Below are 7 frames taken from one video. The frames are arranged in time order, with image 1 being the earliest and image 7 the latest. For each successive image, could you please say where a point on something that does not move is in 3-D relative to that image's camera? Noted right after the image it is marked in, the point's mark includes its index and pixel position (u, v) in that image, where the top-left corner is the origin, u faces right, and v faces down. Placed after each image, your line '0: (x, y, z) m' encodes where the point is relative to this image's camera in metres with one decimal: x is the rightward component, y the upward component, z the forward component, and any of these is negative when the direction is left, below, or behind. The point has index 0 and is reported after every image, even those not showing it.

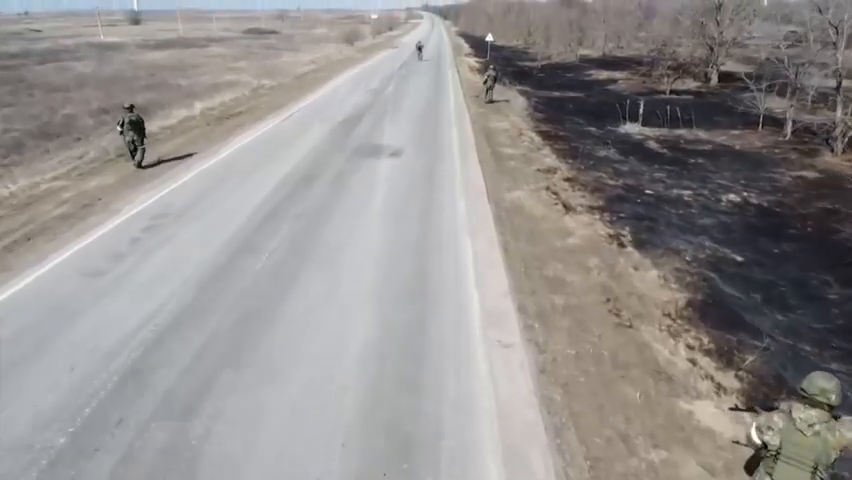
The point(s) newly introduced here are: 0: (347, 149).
0: (-2.0, +2.4, +17.3) m
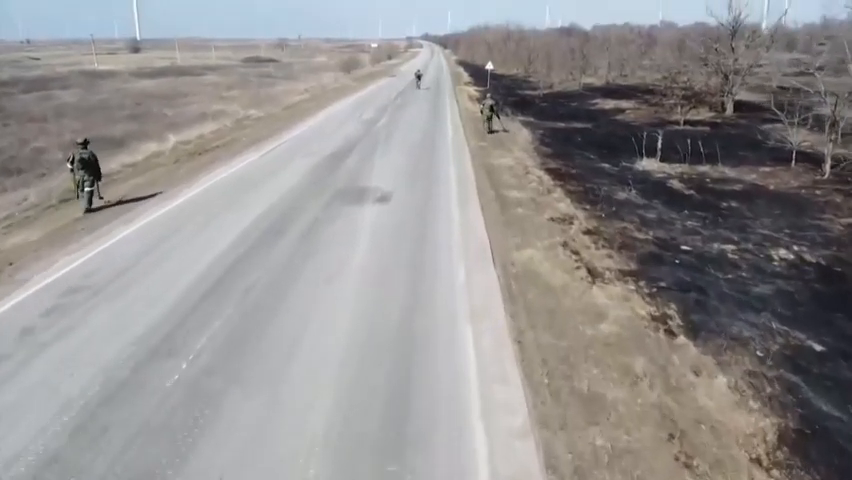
0: (-2.1, +1.2, +14.9) m
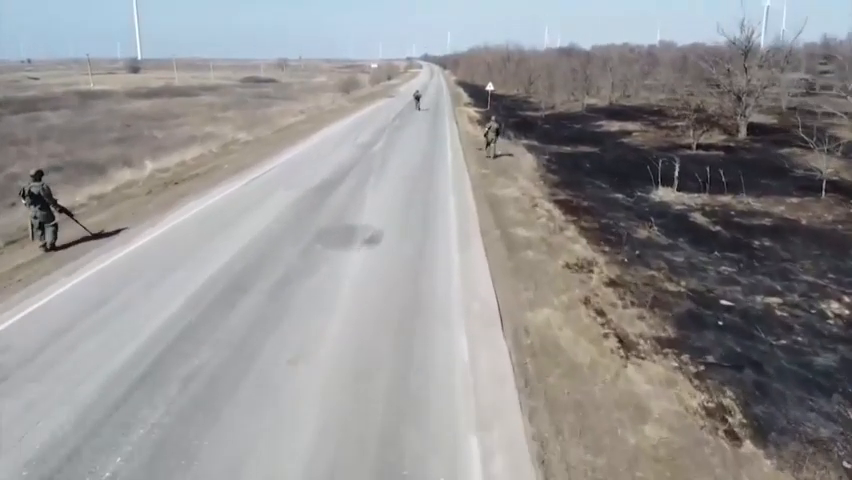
0: (-2.2, +0.3, +13.1) m
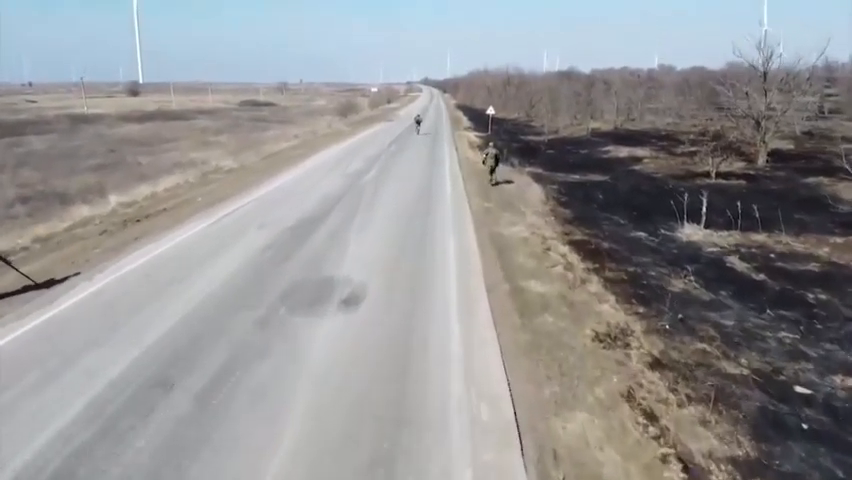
0: (-2.3, -0.6, +10.9) m
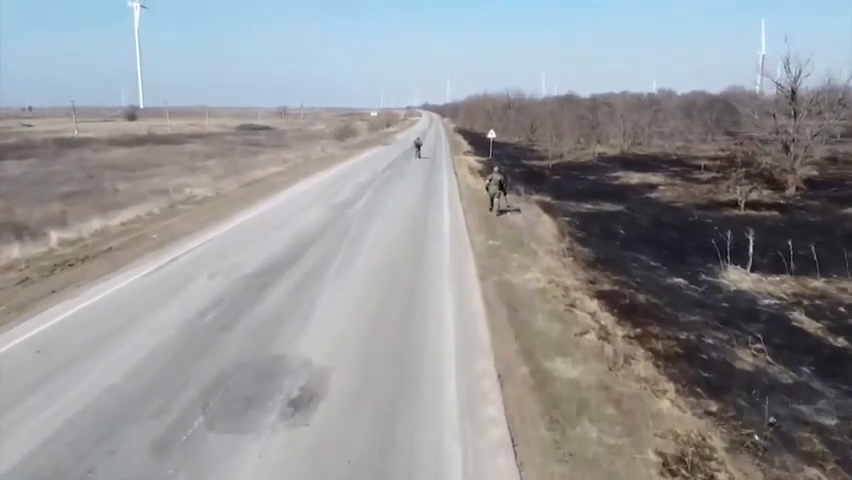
0: (-2.4, -1.4, +8.0) m
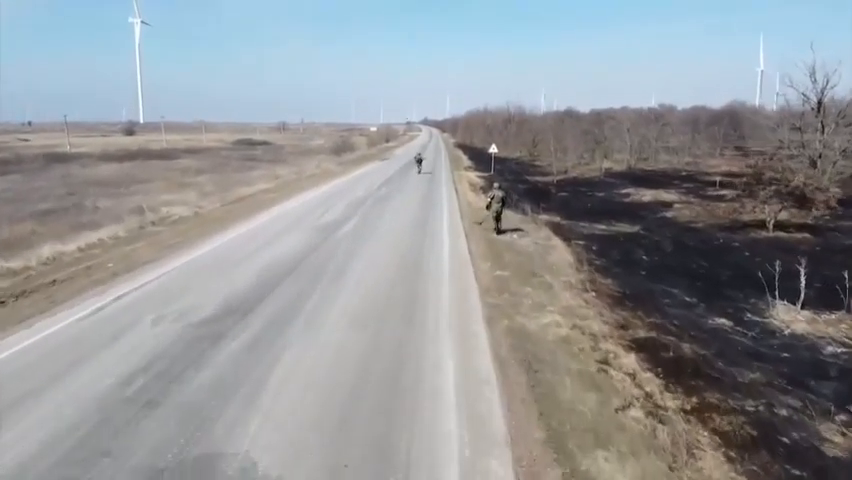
0: (-2.5, -1.8, +5.9) m
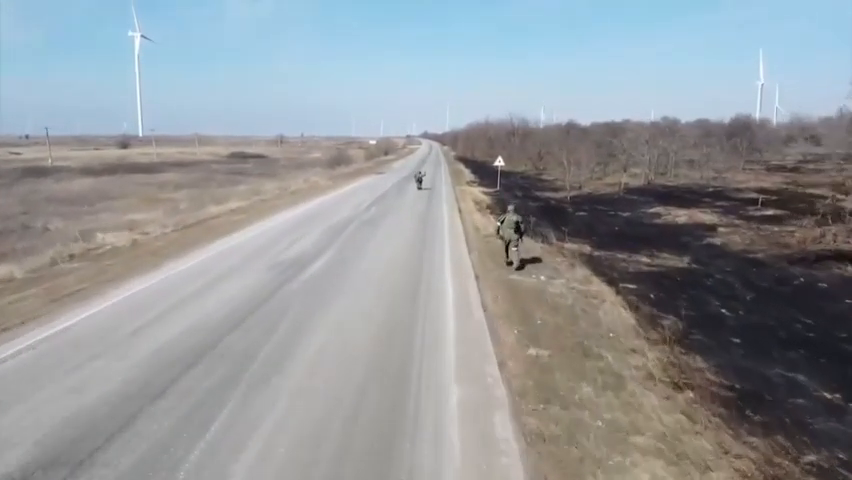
0: (-2.6, -2.4, +1.3) m
